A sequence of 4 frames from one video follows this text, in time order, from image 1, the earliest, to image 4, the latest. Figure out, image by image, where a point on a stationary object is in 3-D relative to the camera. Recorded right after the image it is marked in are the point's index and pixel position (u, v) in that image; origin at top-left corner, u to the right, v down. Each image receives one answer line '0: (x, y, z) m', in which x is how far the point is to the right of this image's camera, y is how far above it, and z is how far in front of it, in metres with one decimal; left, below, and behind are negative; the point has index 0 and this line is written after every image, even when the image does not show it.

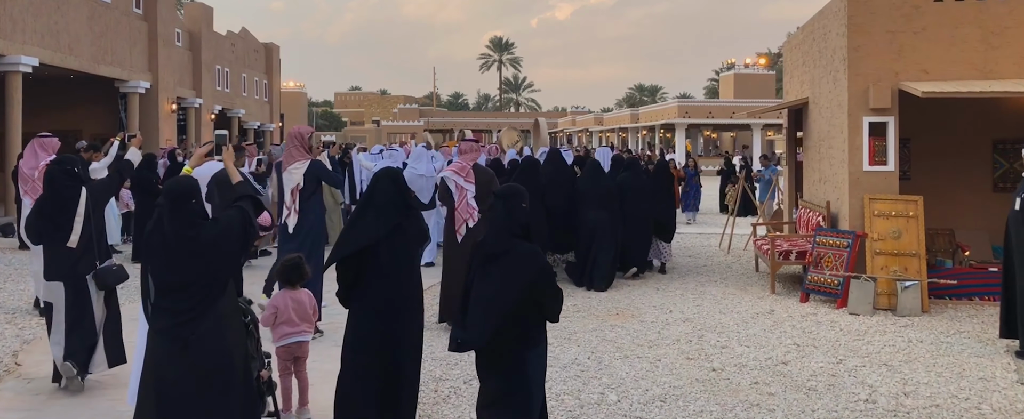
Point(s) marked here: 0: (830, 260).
0: (+3.3, -0.5, +8.3) m
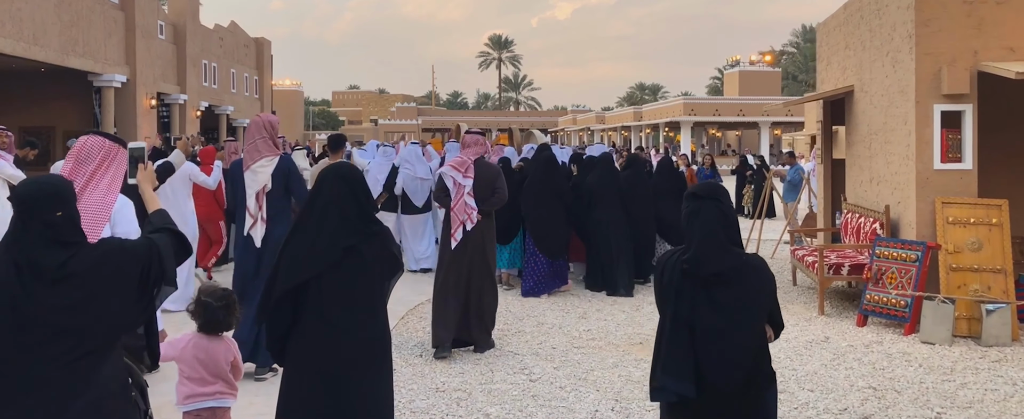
0: (+3.3, -0.6, +6.9) m
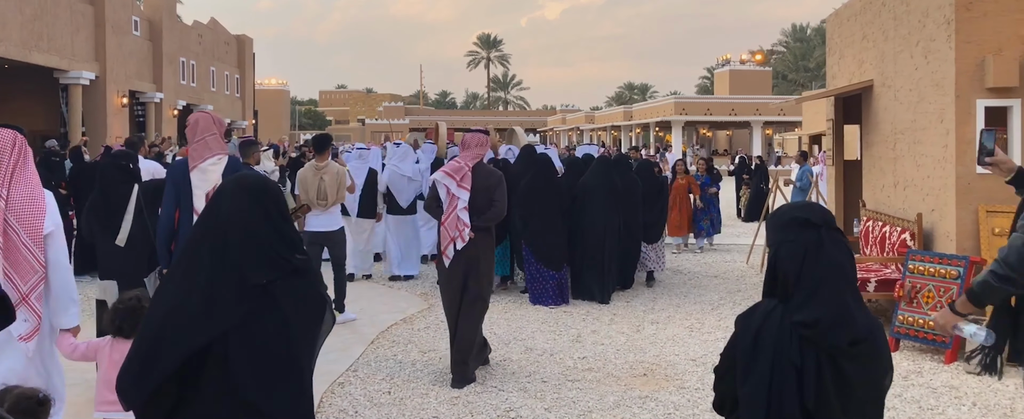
0: (+3.2, -0.6, +6.1) m
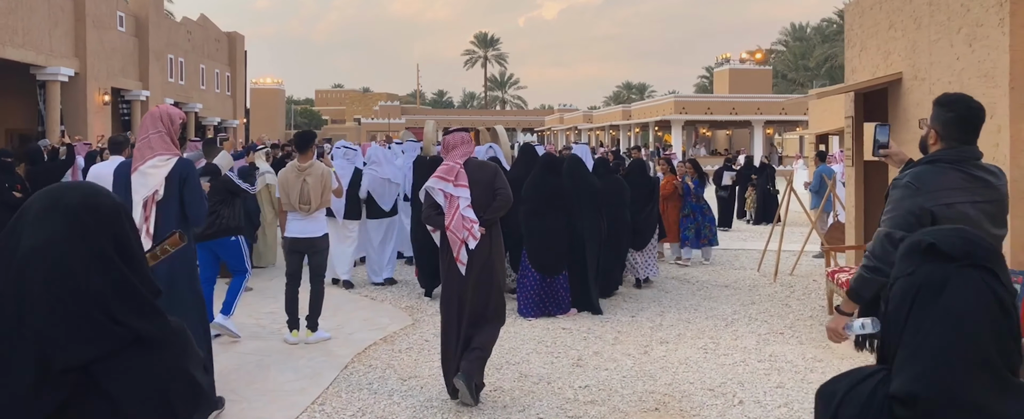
0: (+3.1, -0.7, +5.4) m
